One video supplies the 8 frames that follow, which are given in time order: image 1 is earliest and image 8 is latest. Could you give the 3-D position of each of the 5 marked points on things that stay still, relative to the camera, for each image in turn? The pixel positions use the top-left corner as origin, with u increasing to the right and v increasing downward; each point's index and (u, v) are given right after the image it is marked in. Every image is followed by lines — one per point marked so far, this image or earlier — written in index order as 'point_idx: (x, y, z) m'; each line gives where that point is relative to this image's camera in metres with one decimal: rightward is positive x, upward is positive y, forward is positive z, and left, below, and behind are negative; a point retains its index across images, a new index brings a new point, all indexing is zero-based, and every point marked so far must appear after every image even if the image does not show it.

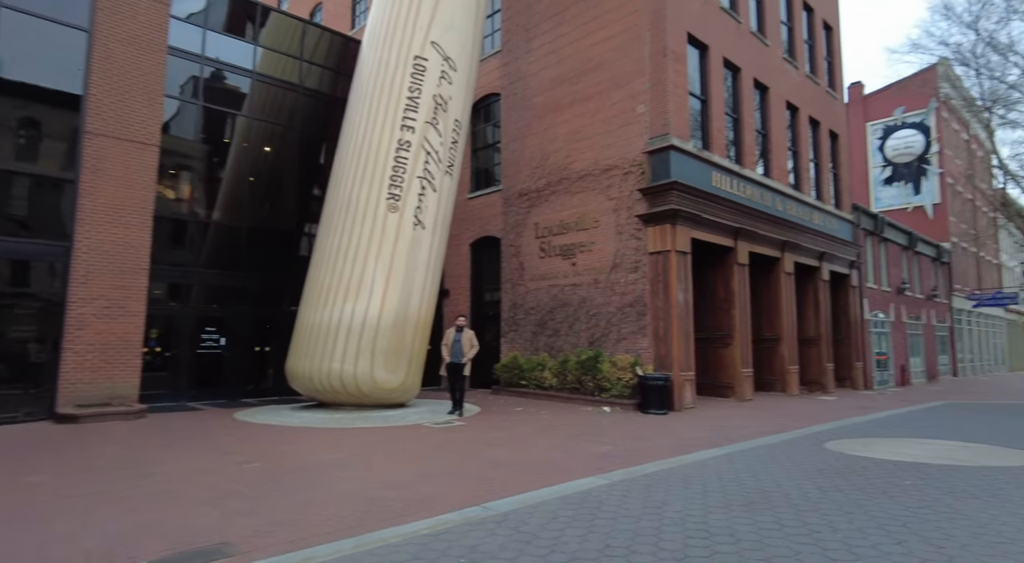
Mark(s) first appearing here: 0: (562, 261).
0: (+1.3, +0.5, +15.8) m
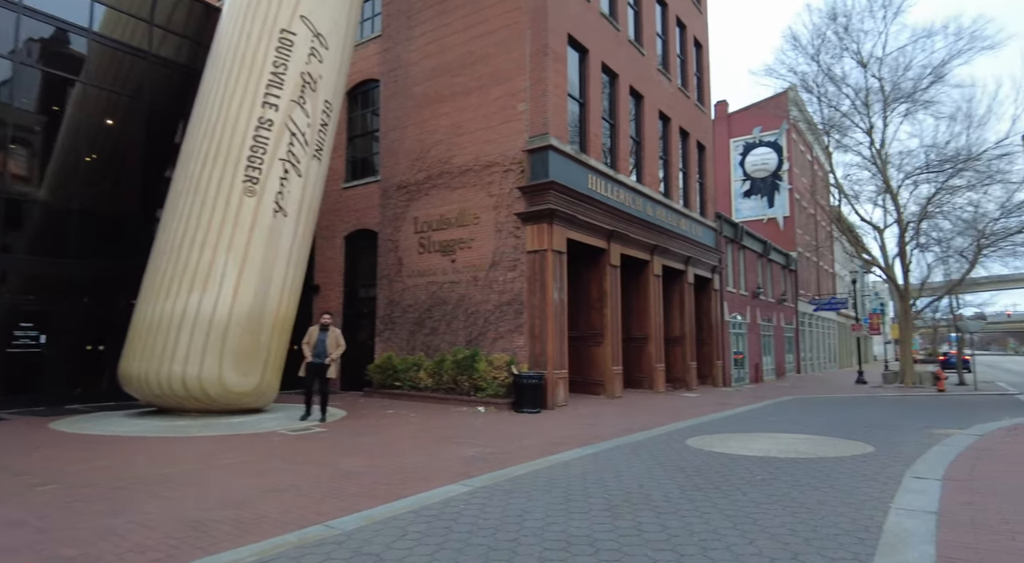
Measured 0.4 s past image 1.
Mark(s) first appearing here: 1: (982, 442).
0: (-1.8, +0.6, +15.4) m
1: (+6.4, -2.2, +8.2) m
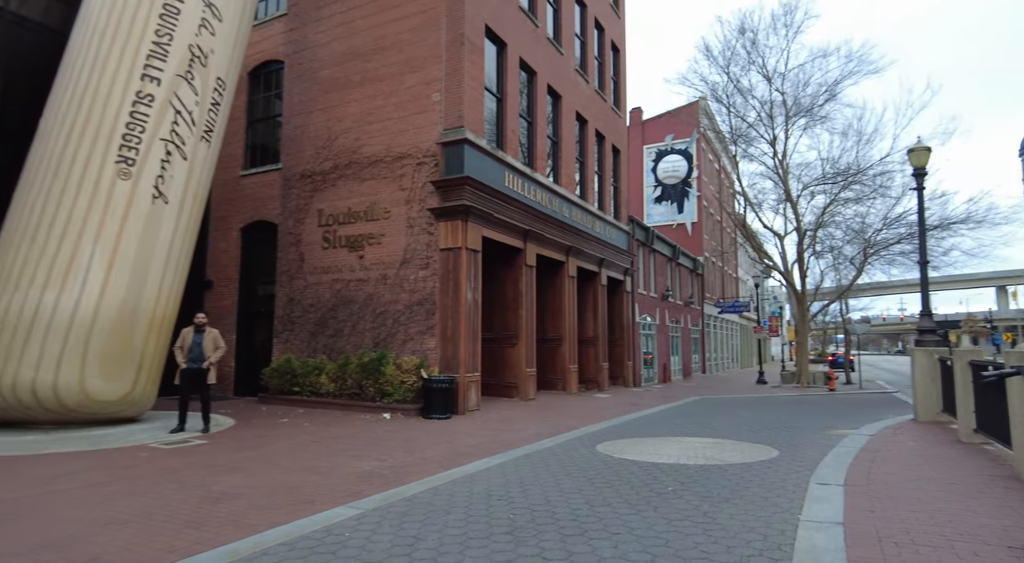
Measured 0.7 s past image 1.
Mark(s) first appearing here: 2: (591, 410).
0: (-4.0, +0.7, +14.5) m
1: (+5.1, -2.3, +8.5) m
2: (+2.0, -3.2, +14.9) m
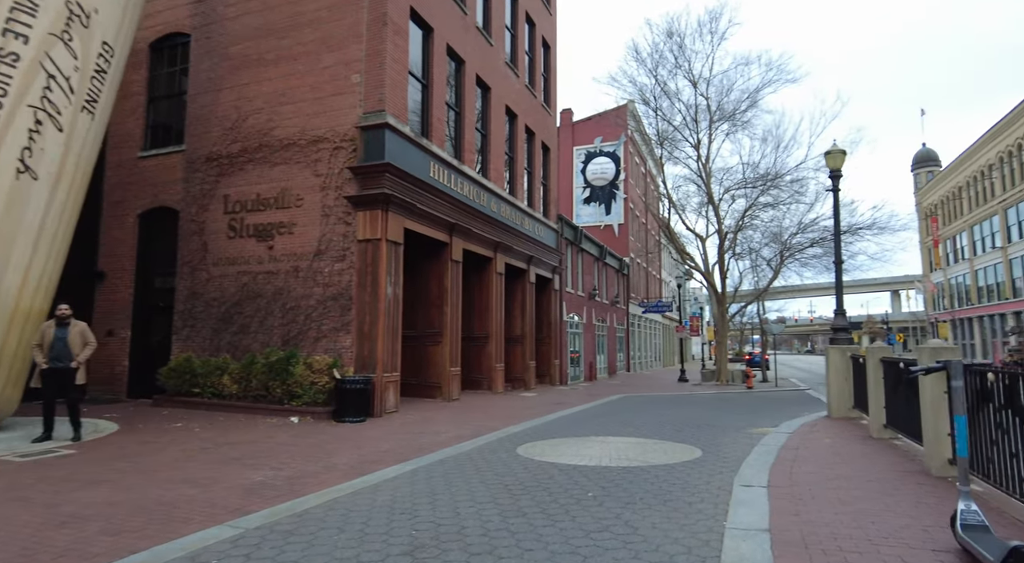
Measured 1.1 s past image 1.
0: (-5.7, +0.8, +13.4) m
1: (+3.9, -2.3, +8.5) m
2: (+0.1, -3.1, +14.5) m
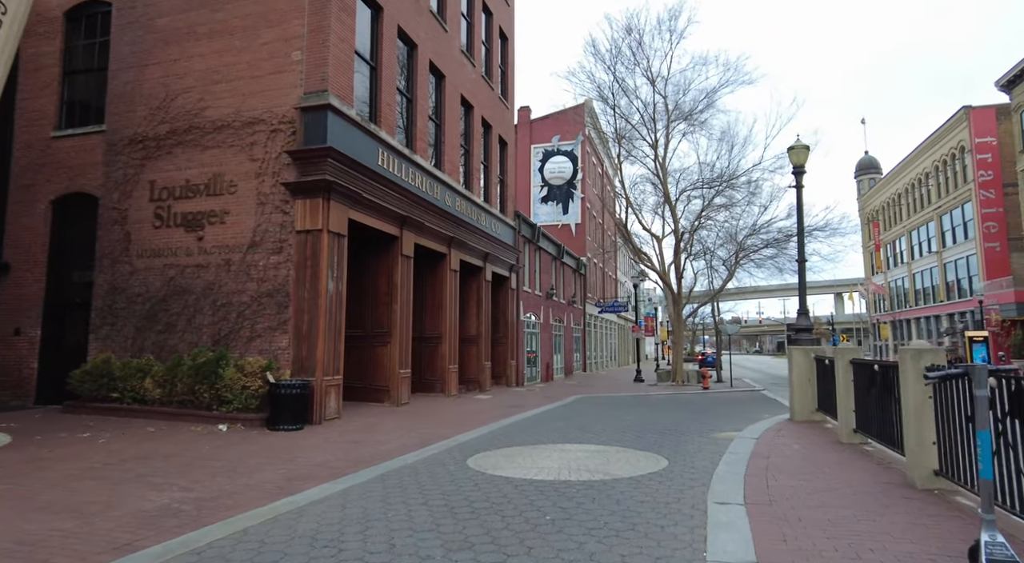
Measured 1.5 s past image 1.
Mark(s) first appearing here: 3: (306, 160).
0: (-6.7, +1.0, +12.2) m
1: (+3.3, -2.2, +8.0) m
2: (-1.0, -3.0, +13.7) m
3: (-3.9, +2.3, +11.3) m
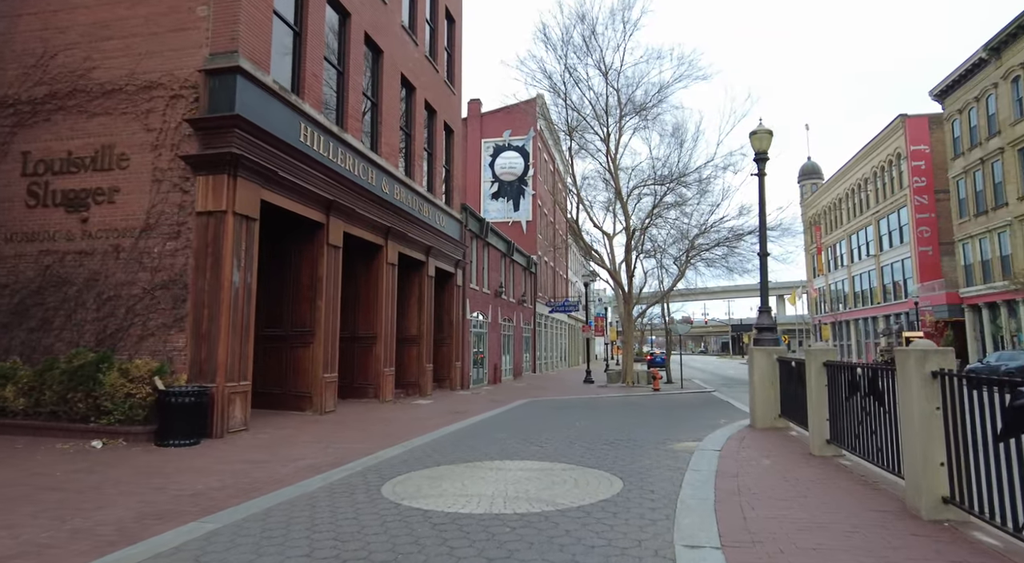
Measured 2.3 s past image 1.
0: (-7.8, +1.1, +10.4) m
1: (+2.5, -2.1, +7.0) m
2: (-2.3, -2.9, +12.4) m
3: (-4.9, +2.4, +9.7) m
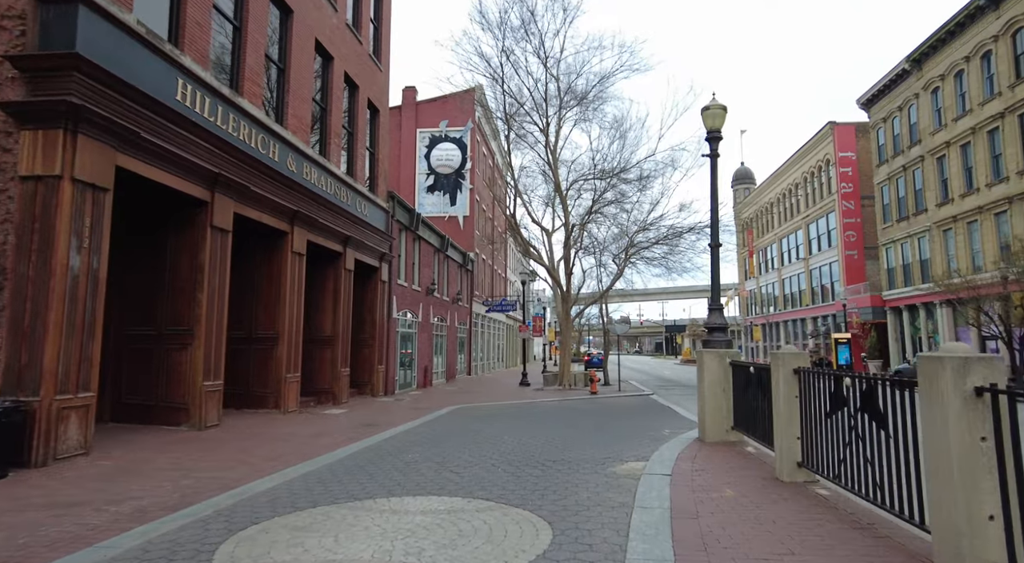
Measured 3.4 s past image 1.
0: (-8.9, +1.4, +8.0) m
1: (+1.6, -2.0, +5.7) m
2: (-3.7, -2.7, +10.5) m
3: (-6.0, +2.6, +7.6) m
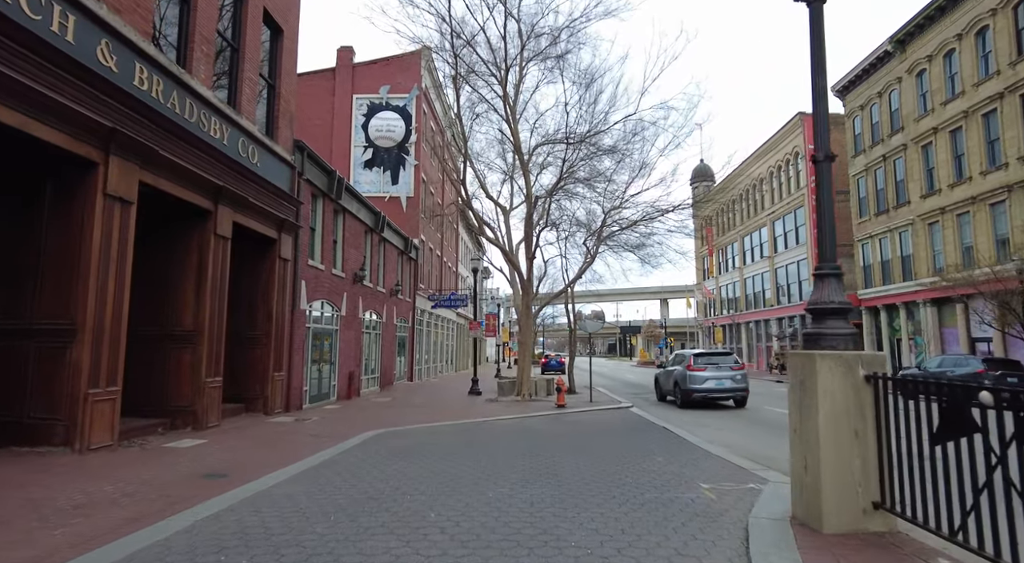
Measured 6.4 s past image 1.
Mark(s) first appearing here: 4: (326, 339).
0: (-9.3, +2.0, +2.7) m
1: (+1.3, -1.5, +1.2) m
2: (-4.3, -2.2, +5.6) m
3: (-6.3, +3.2, +2.5) m
4: (-5.7, -1.7, +18.2) m
